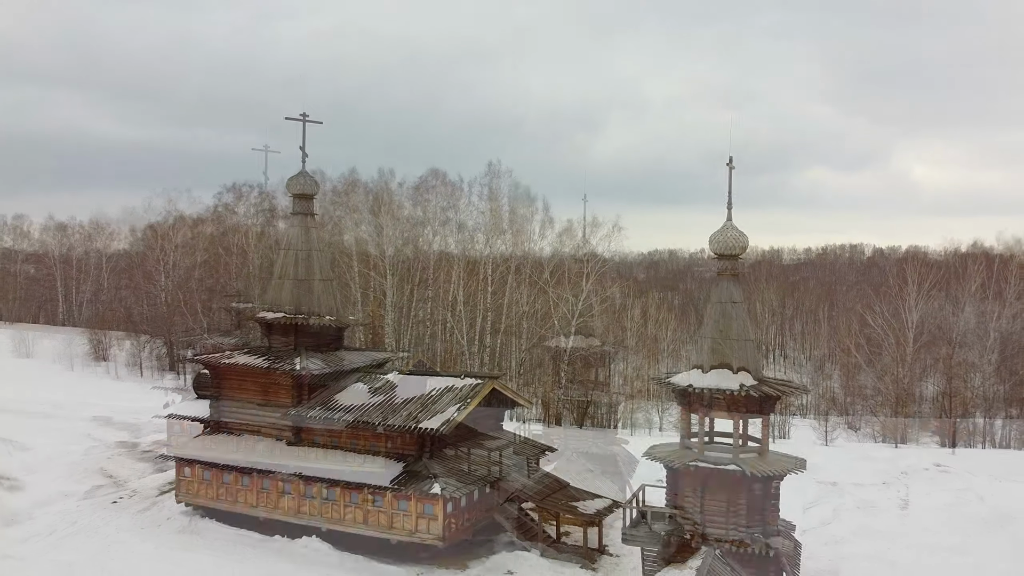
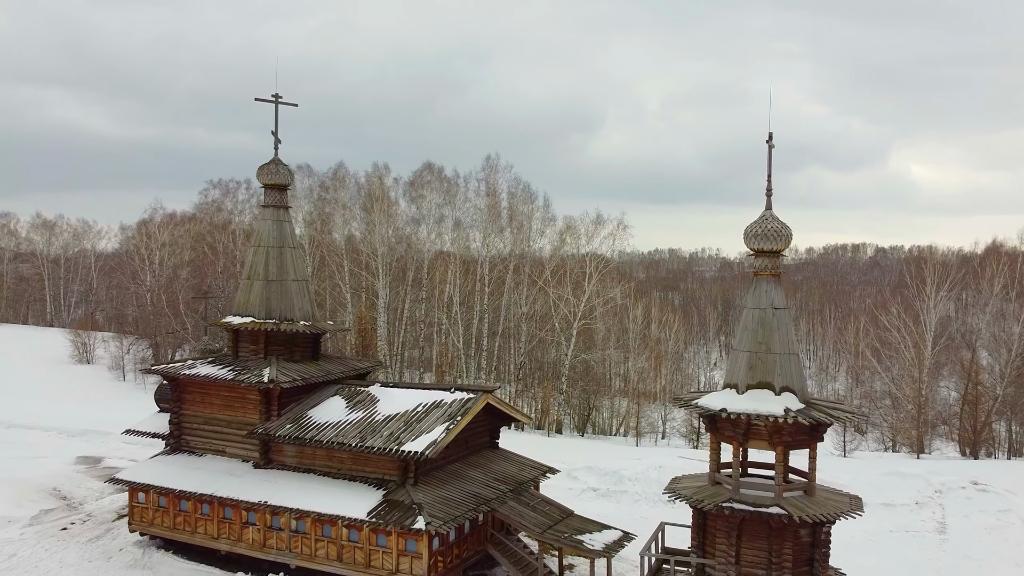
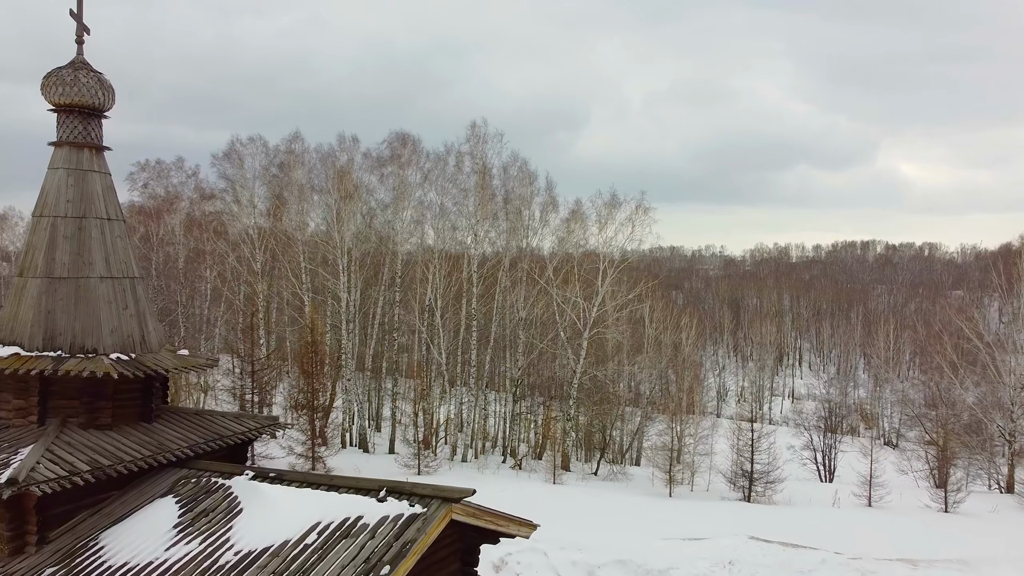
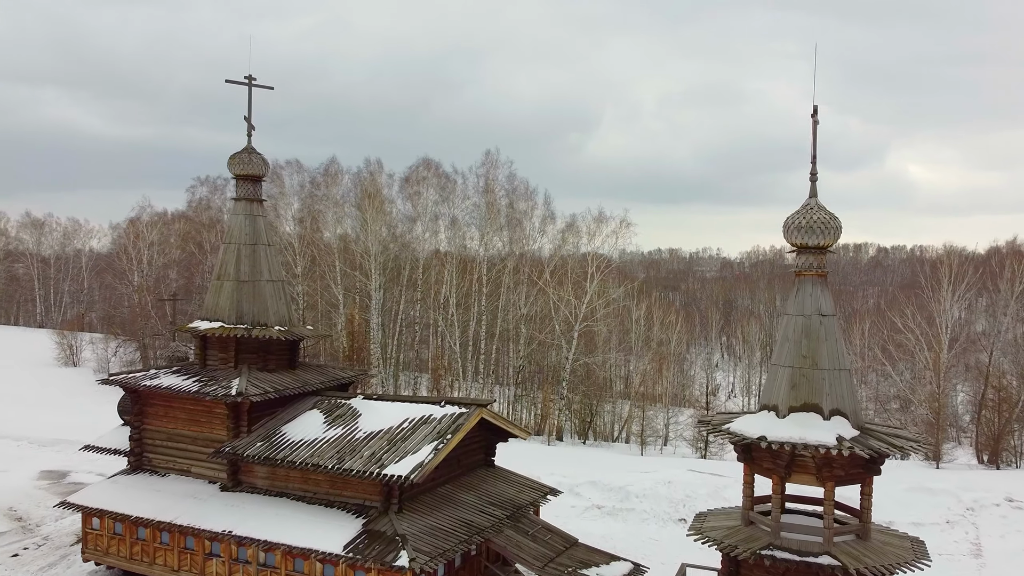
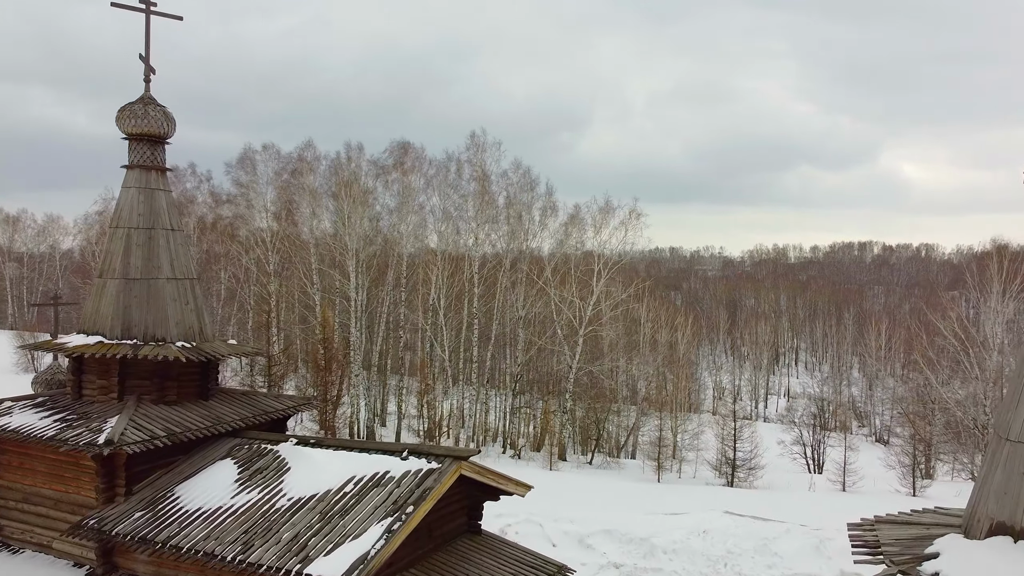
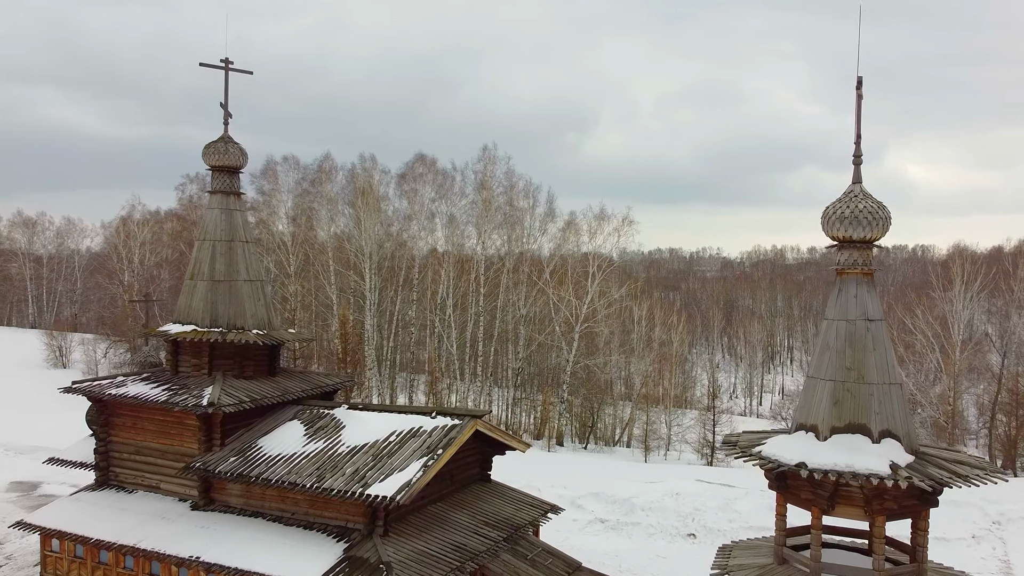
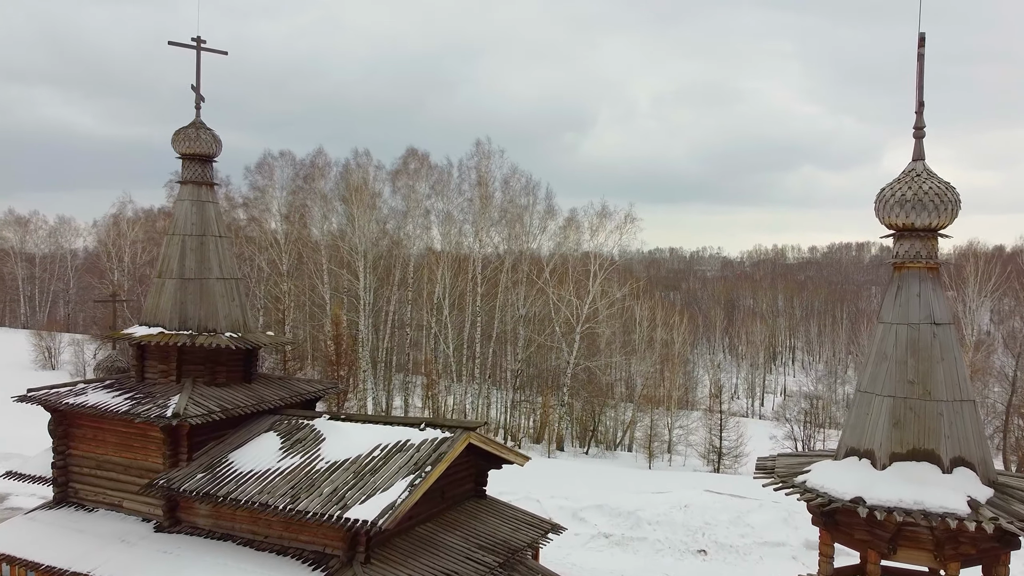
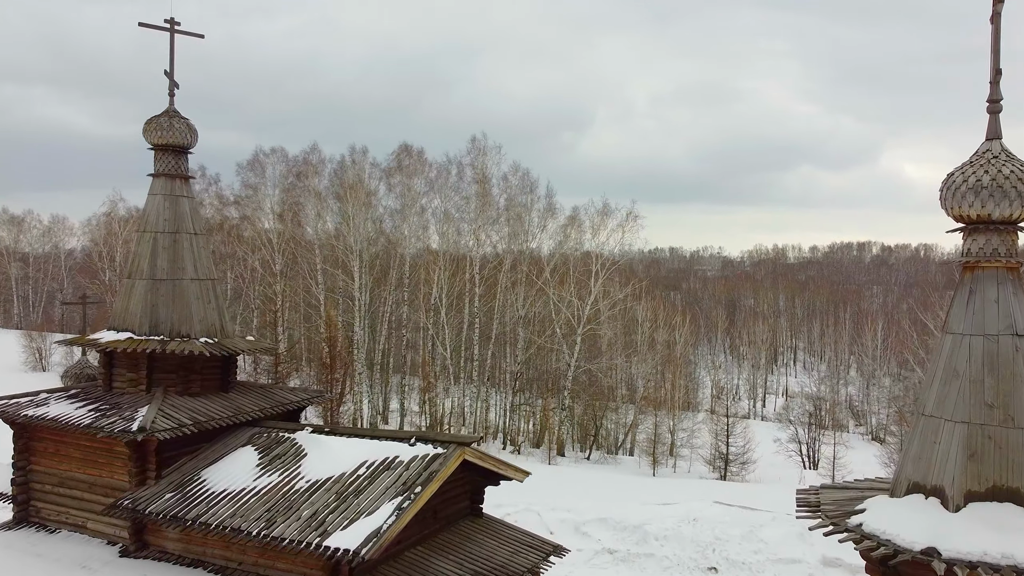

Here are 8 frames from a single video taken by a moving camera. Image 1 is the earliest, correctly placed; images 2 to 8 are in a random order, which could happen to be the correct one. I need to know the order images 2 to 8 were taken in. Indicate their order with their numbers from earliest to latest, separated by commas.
2, 4, 6, 7, 8, 5, 3
